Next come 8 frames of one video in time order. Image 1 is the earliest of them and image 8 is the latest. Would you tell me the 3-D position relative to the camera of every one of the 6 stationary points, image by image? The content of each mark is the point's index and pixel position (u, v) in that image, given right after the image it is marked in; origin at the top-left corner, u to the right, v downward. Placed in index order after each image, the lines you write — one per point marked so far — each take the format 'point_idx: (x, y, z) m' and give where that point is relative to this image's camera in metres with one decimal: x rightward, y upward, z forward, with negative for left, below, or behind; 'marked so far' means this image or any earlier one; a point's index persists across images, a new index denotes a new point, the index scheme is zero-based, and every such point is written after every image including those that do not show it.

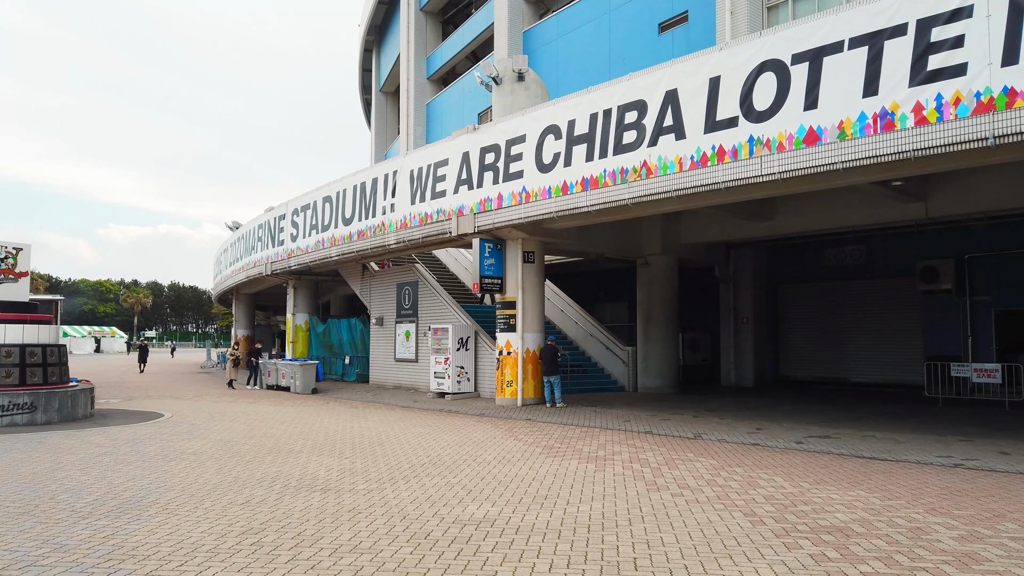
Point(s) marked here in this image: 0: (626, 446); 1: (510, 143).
0: (+1.4, -2.0, +9.5) m
1: (0.0, +2.7, +14.3) m
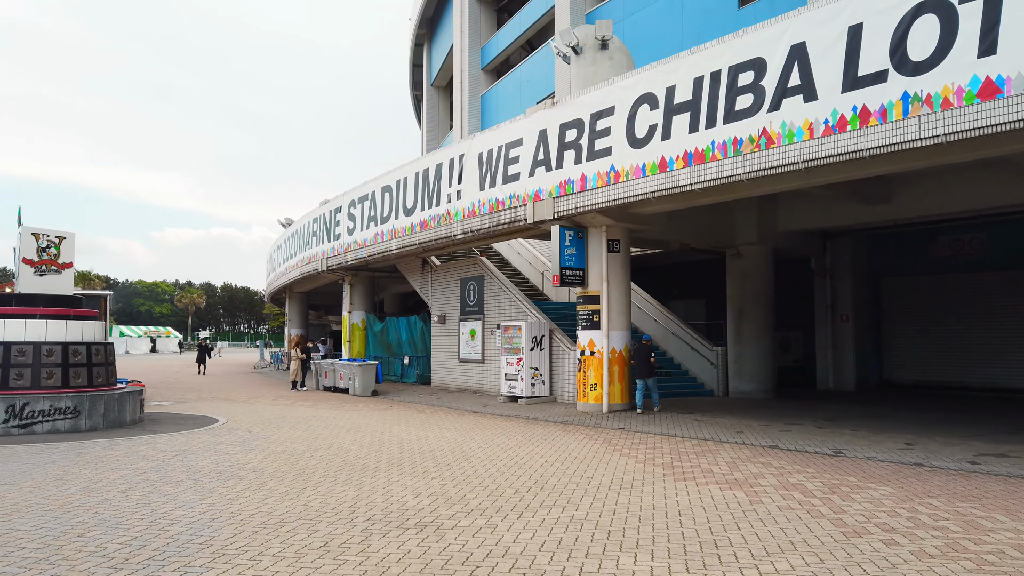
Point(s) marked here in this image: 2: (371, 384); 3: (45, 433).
0: (+2.6, -1.9, +7.8) m
1: (+1.4, +2.9, +12.8) m
2: (-3.6, -2.4, +19.1) m
3: (-6.4, -2.0, +10.4) m
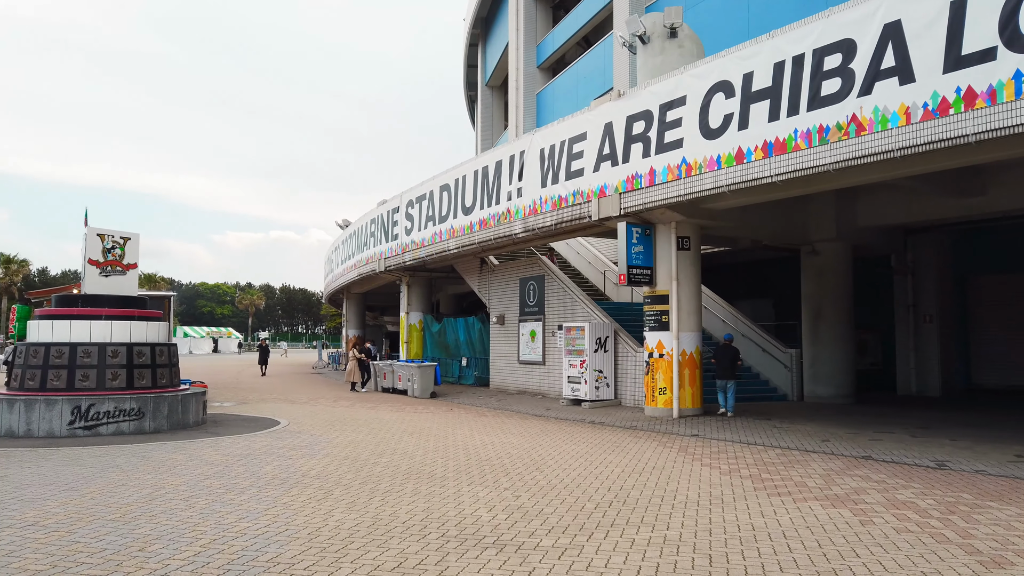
0: (+3.3, -1.8, +7.2) m
1: (+2.5, +2.9, +12.2) m
2: (-2.0, -2.4, +18.8) m
3: (-5.5, -2.0, +10.4) m
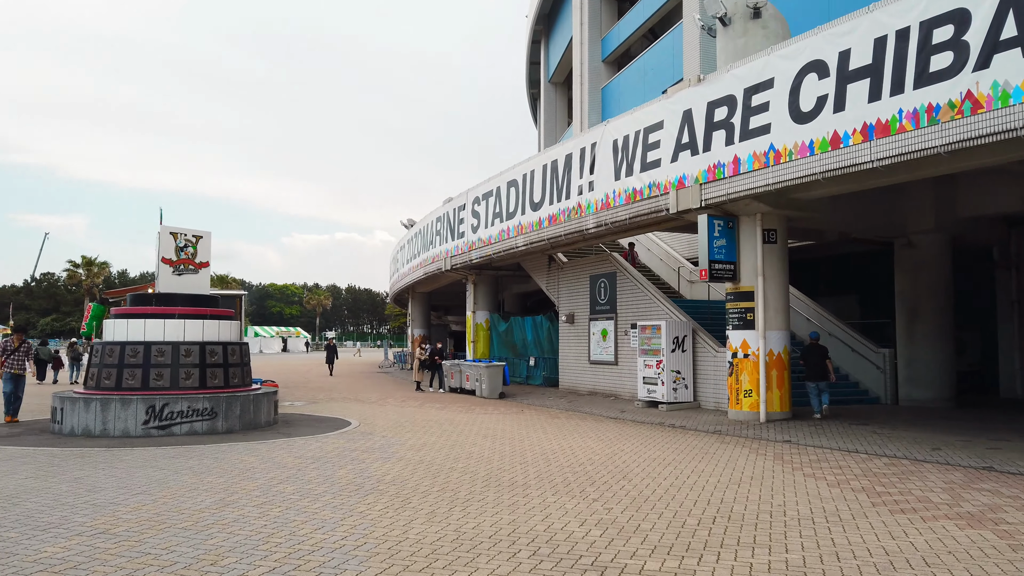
0: (+4.1, -1.8, +6.4) m
1: (+3.6, +2.9, +11.4) m
2: (-0.3, -2.4, +18.4) m
3: (-4.5, -2.0, +10.3) m
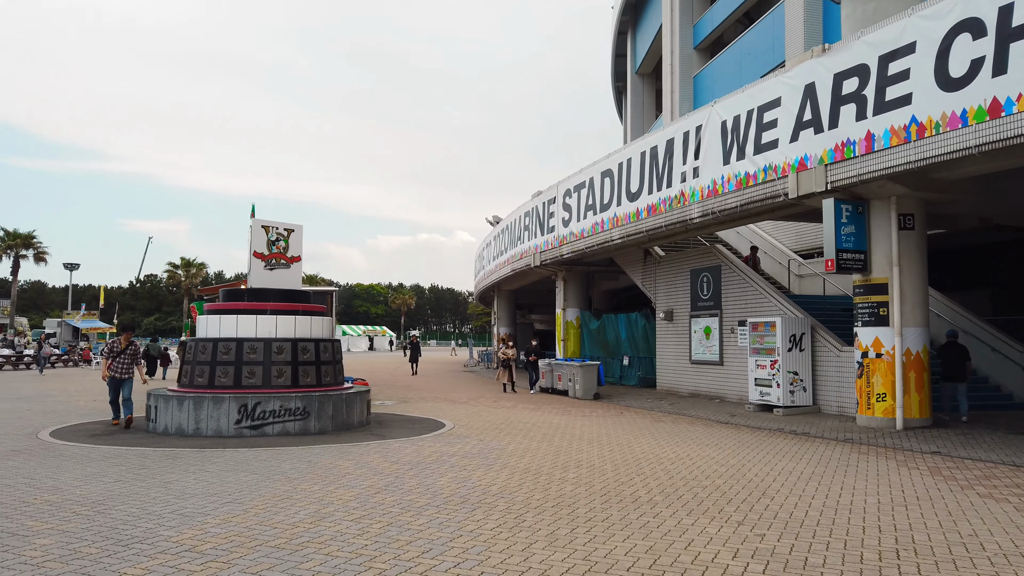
0: (+5.0, -1.7, +5.1) m
1: (+5.0, +3.1, +10.2) m
2: (+1.9, -2.3, +17.6) m
3: (-3.1, -1.9, +9.9) m
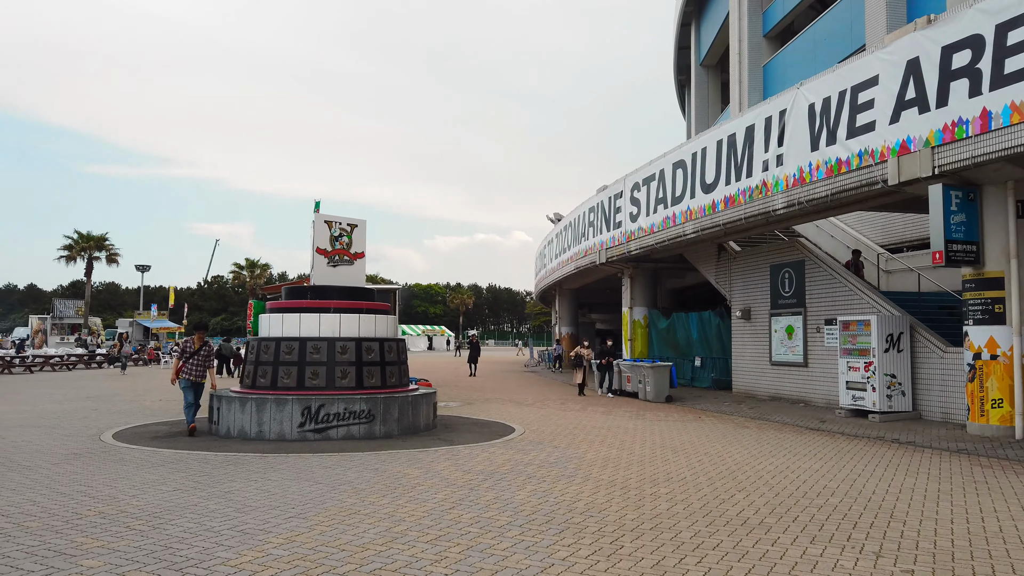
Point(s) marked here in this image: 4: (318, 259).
0: (+5.6, -1.6, +4.1) m
1: (+6.0, +3.1, +9.1) m
2: (+3.4, -2.2, +16.7) m
3: (-2.1, -1.9, +9.4) m
4: (-2.9, +0.4, +11.5) m
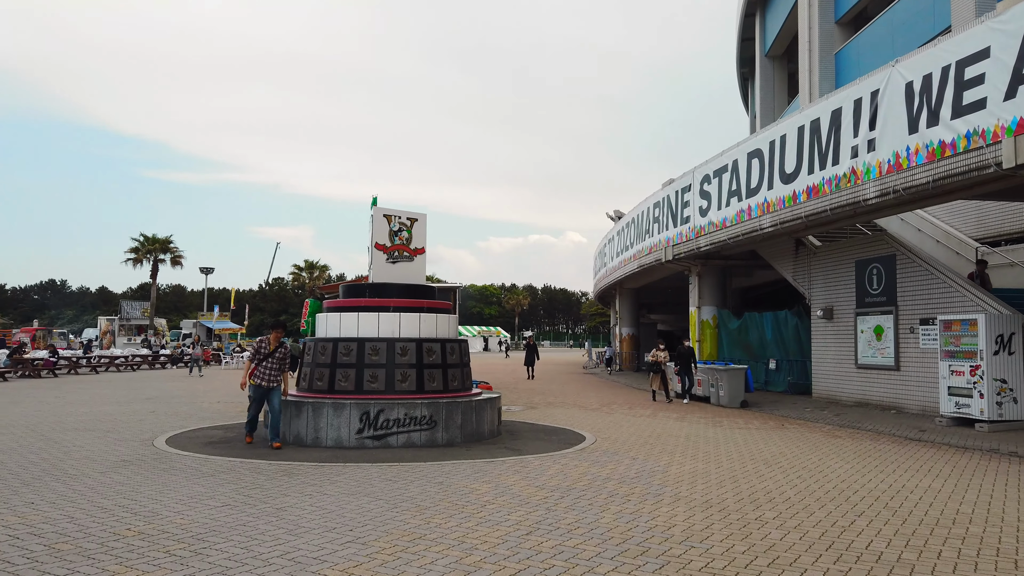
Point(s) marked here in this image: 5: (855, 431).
0: (+6.0, -1.5, +2.9) m
1: (+6.7, +3.2, +8.0) m
2: (+4.7, -2.2, +15.7) m
3: (-1.3, -1.8, +8.9) m
4: (-2.0, +0.4, +11.0) m
5: (+5.2, -2.2, +11.6) m
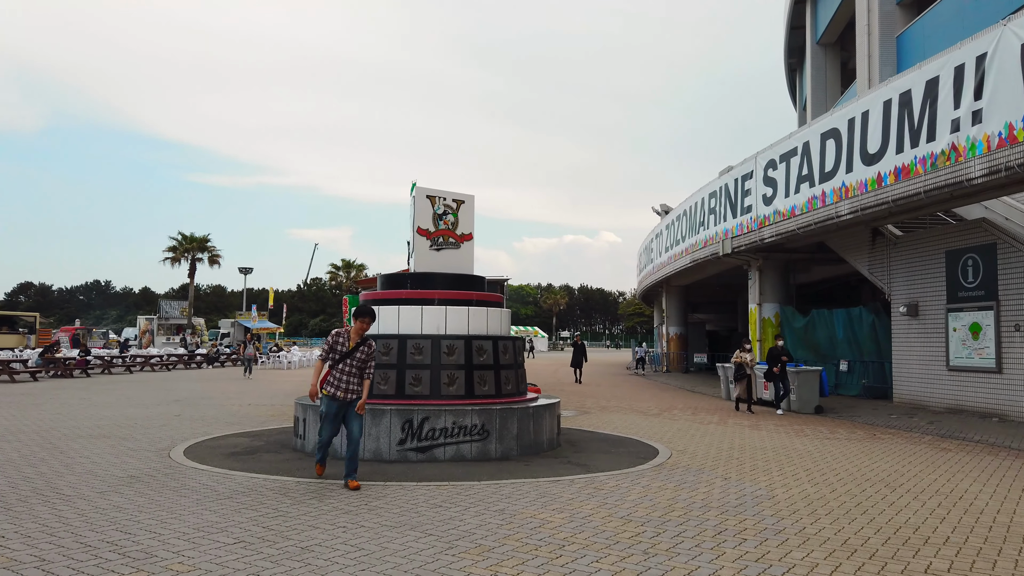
0: (+6.4, -1.4, +1.5) m
1: (+7.3, +3.3, +6.5) m
2: (+5.7, -2.1, +14.3) m
3: (-0.7, -1.7, +7.7) m
4: (-1.2, +0.6, +9.9) m
5: (+6.0, -2.1, +10.1) m
